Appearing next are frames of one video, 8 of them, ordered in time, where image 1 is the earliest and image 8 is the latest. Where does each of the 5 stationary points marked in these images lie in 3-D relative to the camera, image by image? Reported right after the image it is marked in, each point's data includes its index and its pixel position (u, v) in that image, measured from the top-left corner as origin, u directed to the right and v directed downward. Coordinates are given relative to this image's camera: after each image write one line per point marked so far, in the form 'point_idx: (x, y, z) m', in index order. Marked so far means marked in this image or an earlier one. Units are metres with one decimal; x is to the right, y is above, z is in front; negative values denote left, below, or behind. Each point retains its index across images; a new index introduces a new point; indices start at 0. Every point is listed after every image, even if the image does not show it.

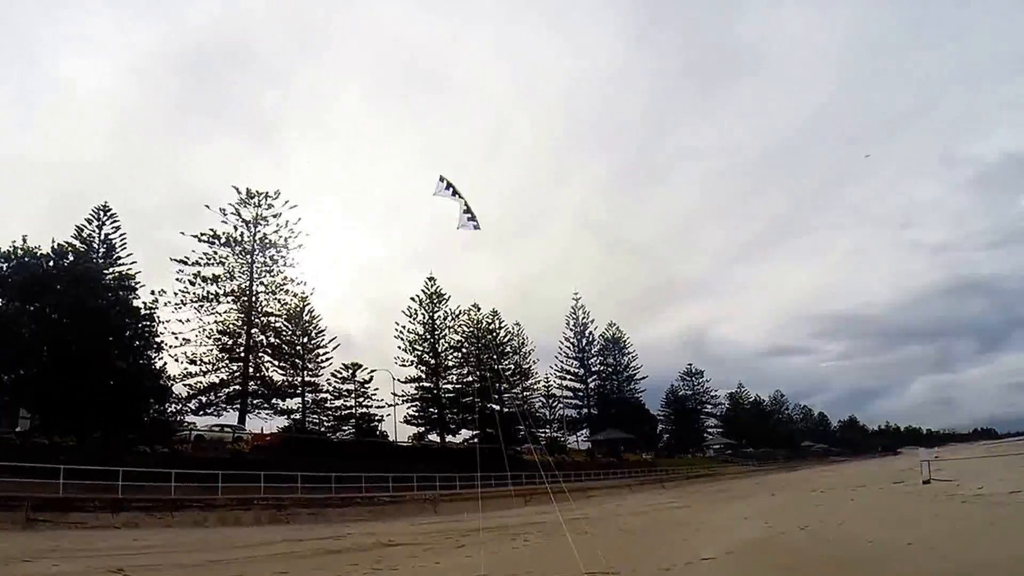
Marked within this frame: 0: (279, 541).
0: (-3.6, -4.4, +12.1) m
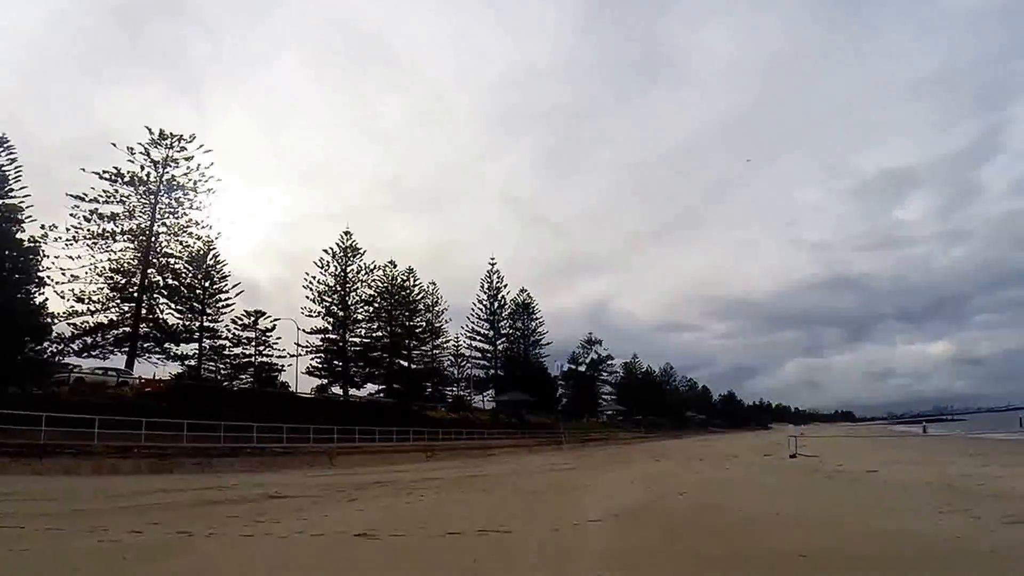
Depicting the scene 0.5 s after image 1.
0: (-5.5, -3.6, +12.3) m
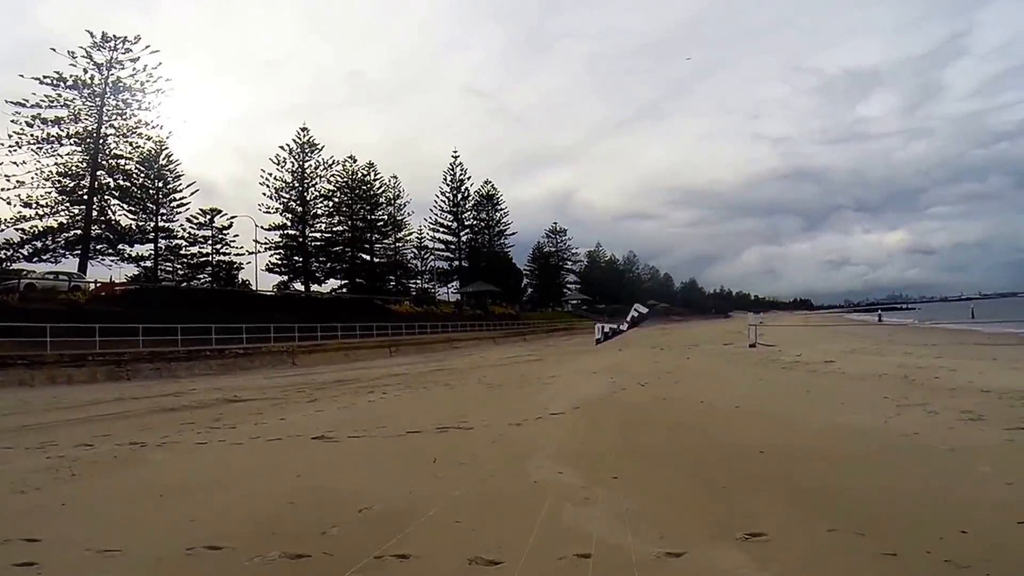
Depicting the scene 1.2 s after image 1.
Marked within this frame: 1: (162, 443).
0: (-6.2, -2.2, +12.2) m
1: (-4.9, -2.3, +11.2) m
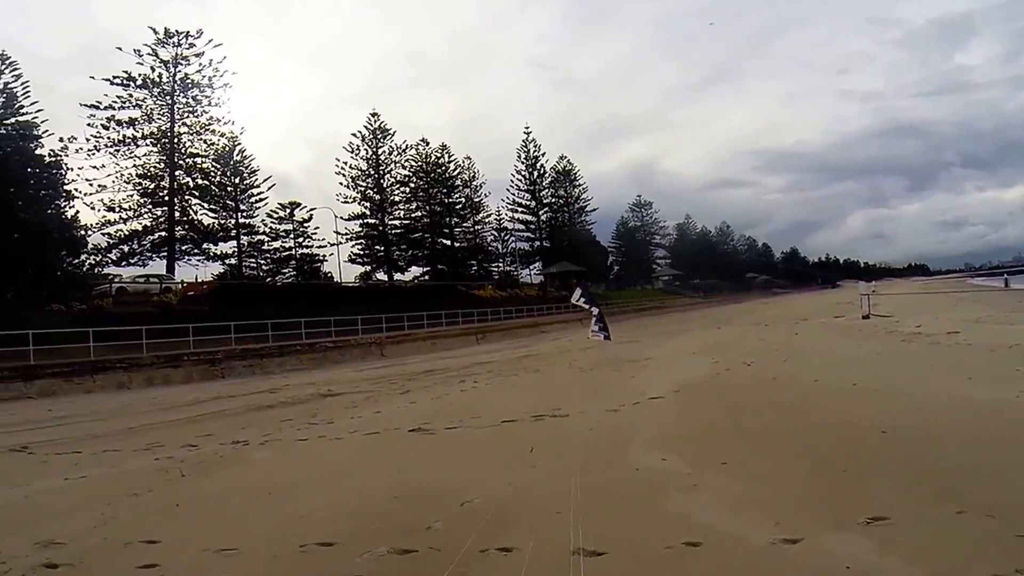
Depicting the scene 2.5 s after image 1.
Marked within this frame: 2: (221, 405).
0: (-4.7, -2.2, +12.4) m
1: (-3.5, -2.3, +11.3) m
2: (-5.2, -2.1, +14.4) m
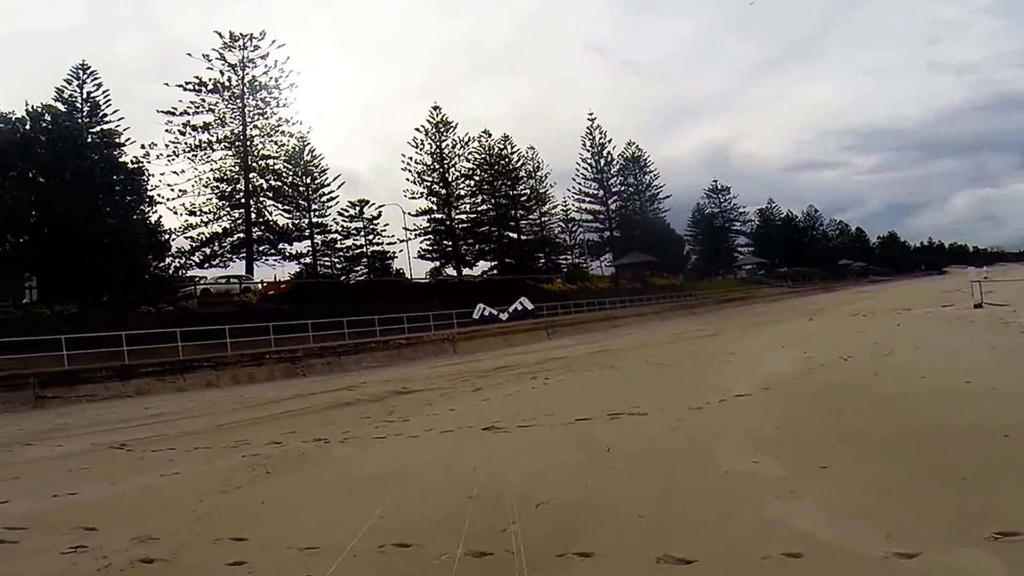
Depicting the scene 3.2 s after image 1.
0: (-3.5, -2.2, +12.7) m
1: (-2.4, -2.3, +11.5) m
2: (-3.9, -2.1, +14.7) m
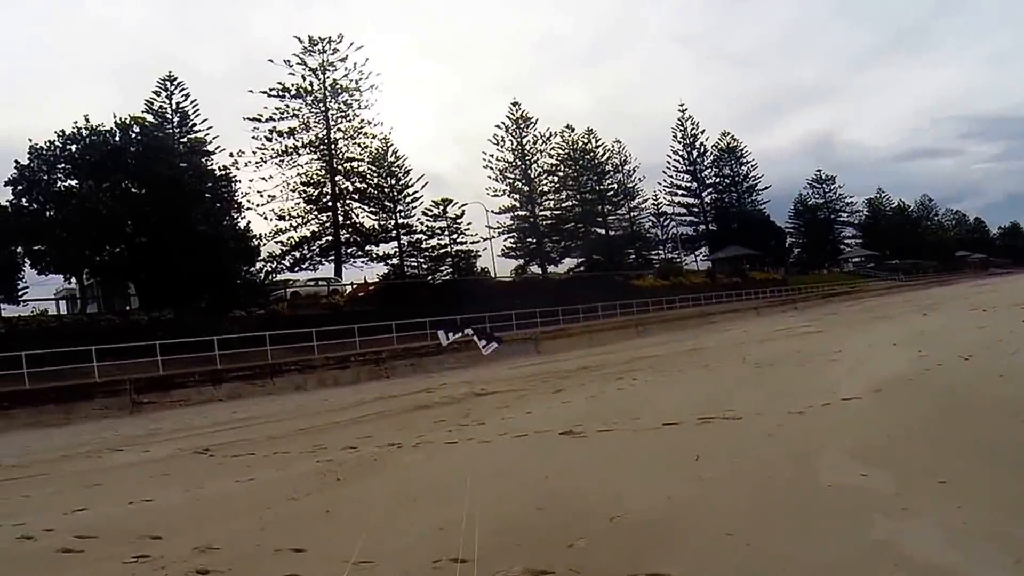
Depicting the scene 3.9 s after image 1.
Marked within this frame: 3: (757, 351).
0: (-2.3, -2.2, +12.5) m
1: (-1.3, -2.3, +11.2) m
2: (-2.4, -2.2, +14.6) m
3: (+5.3, -1.4, +17.7) m
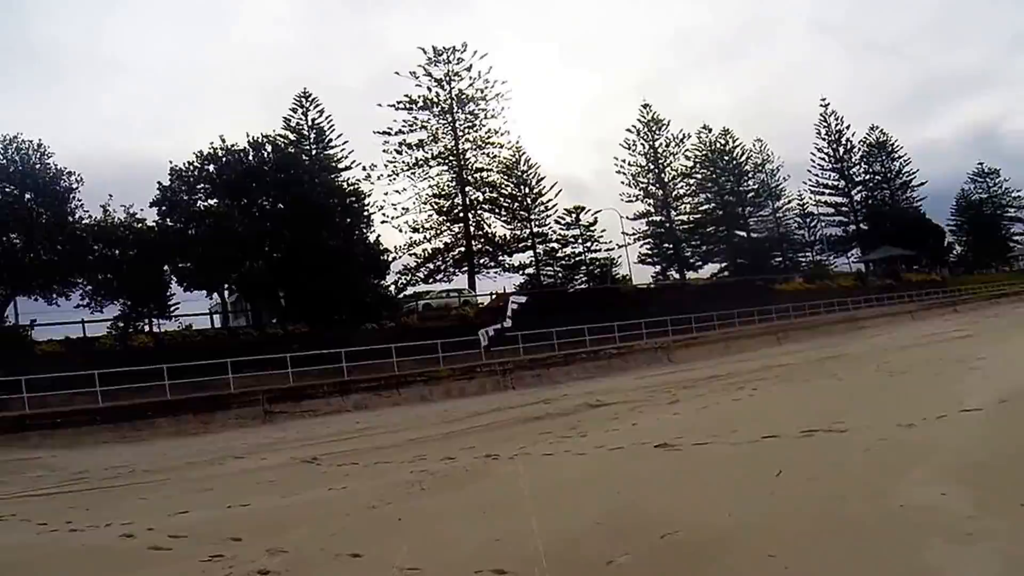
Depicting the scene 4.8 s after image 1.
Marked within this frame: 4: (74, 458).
0: (-0.7, -2.5, +13.2) m
1: (0.0, -2.5, +11.7) m
2: (-0.3, -2.4, +15.2) m
3: (+7.9, -1.5, +16.5) m
4: (-8.4, -3.3, +15.2) m
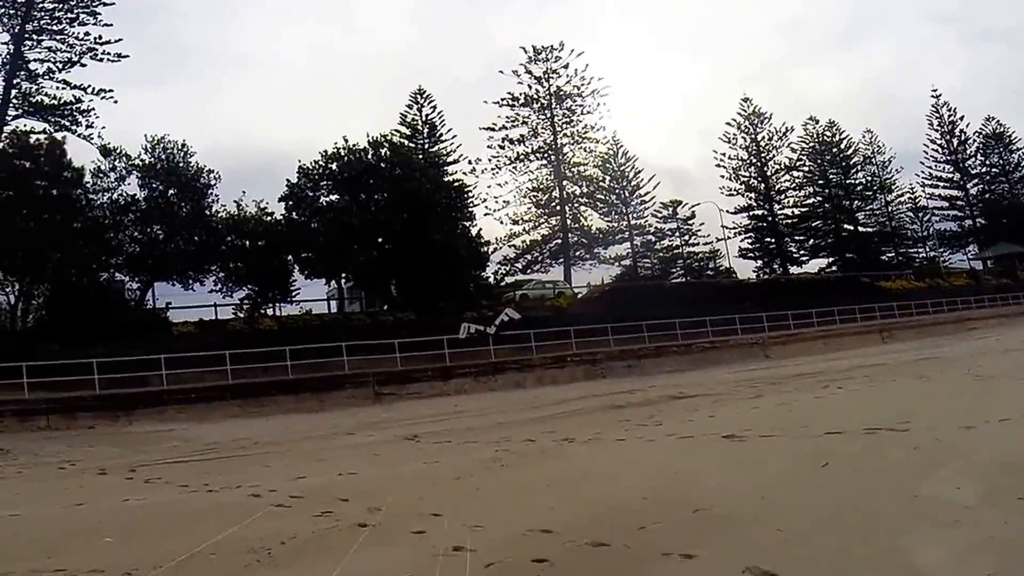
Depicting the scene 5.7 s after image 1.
0: (+0.8, -2.4, +14.0) m
1: (+1.2, -2.4, +12.4) m
2: (+1.4, -2.3, +15.9) m
3: (+9.8, -1.5, +16.0) m
4: (-6.6, -3.0, +17.1) m
